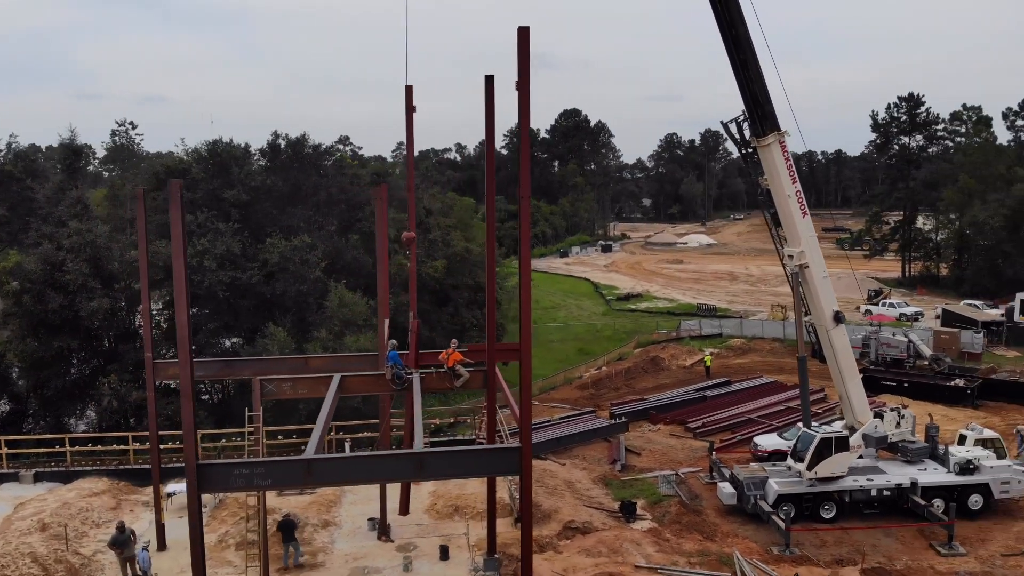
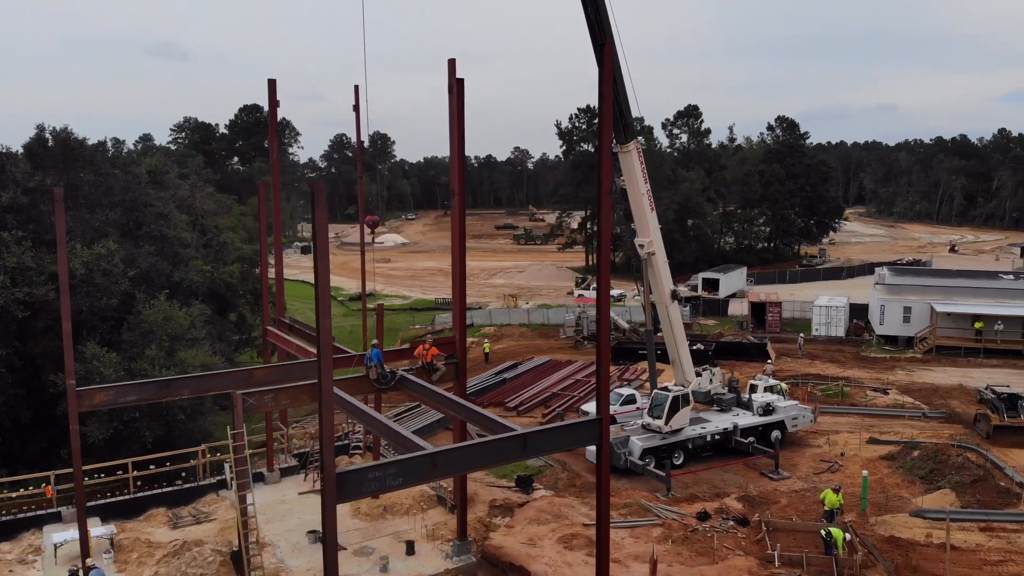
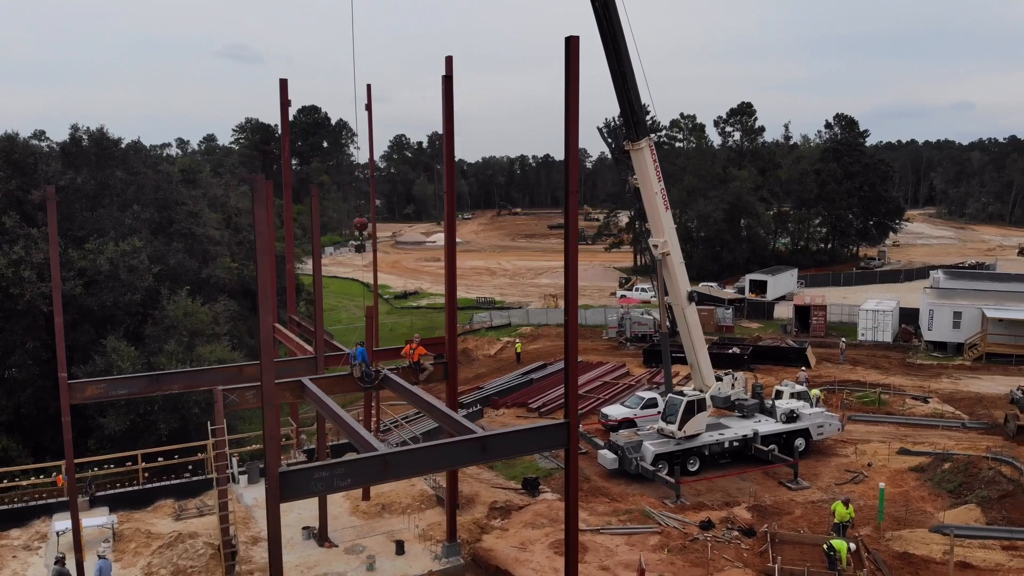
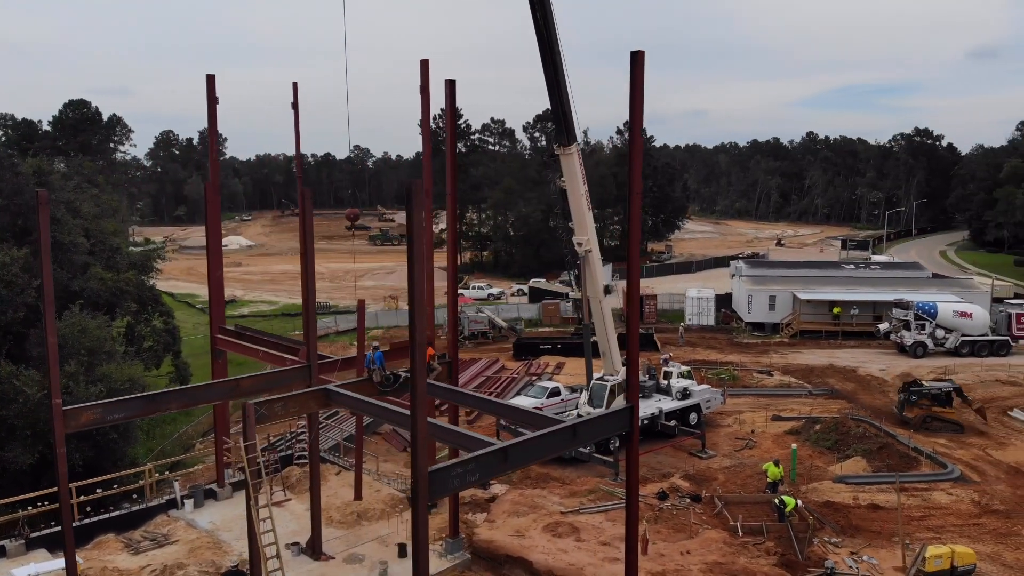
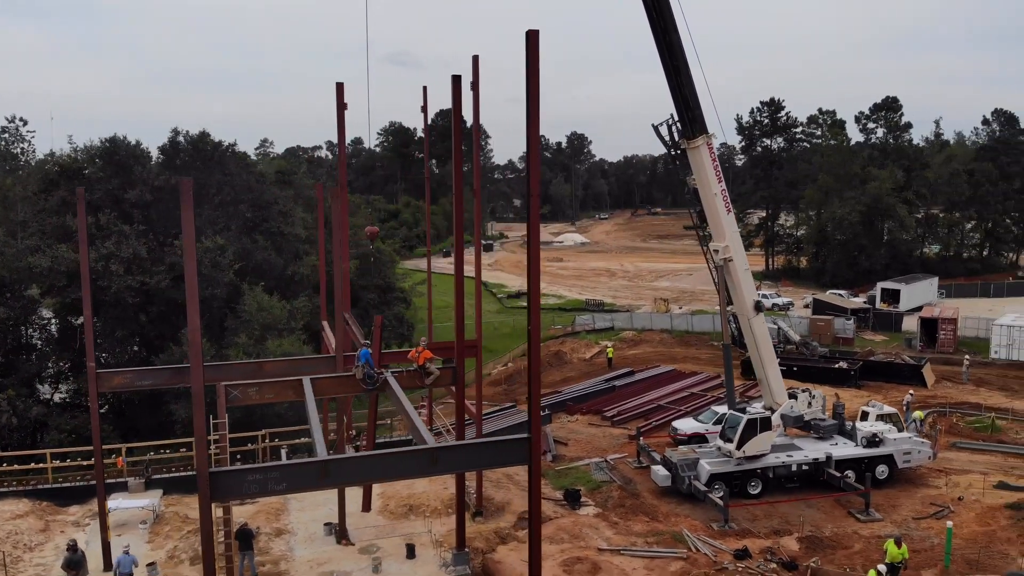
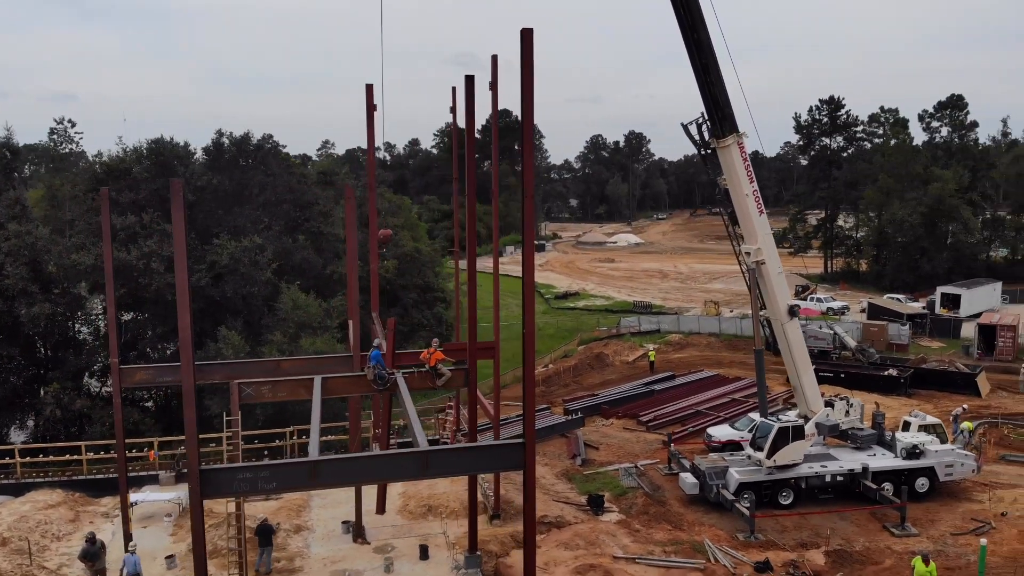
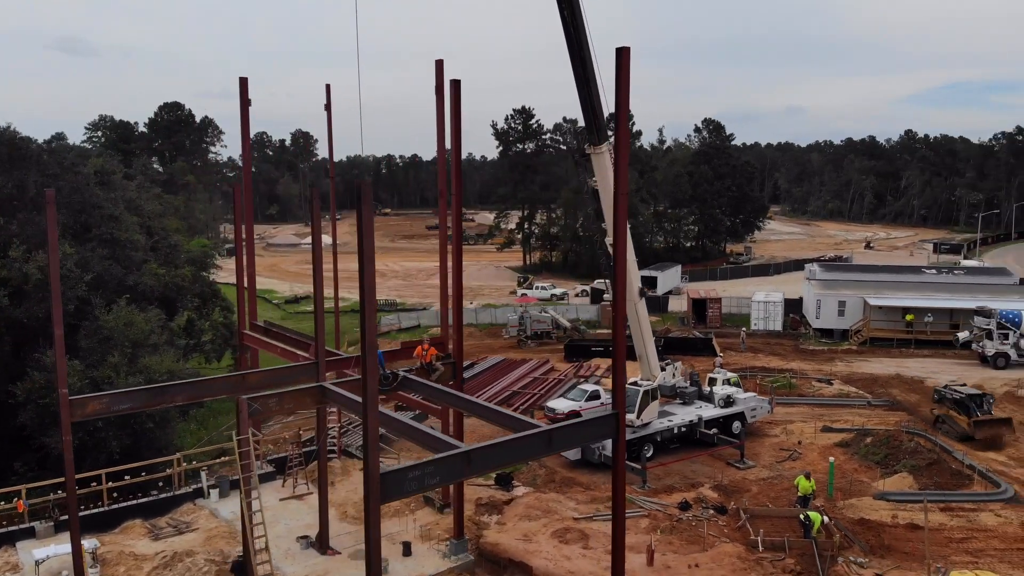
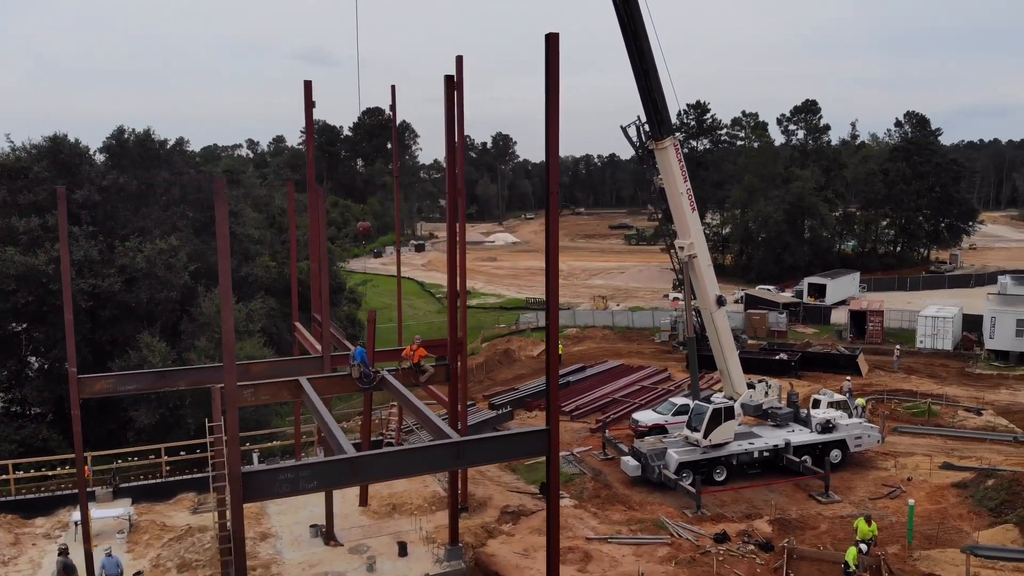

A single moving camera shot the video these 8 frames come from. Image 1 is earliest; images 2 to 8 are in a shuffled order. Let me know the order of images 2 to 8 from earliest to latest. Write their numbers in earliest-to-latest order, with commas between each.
6, 5, 8, 3, 2, 7, 4
